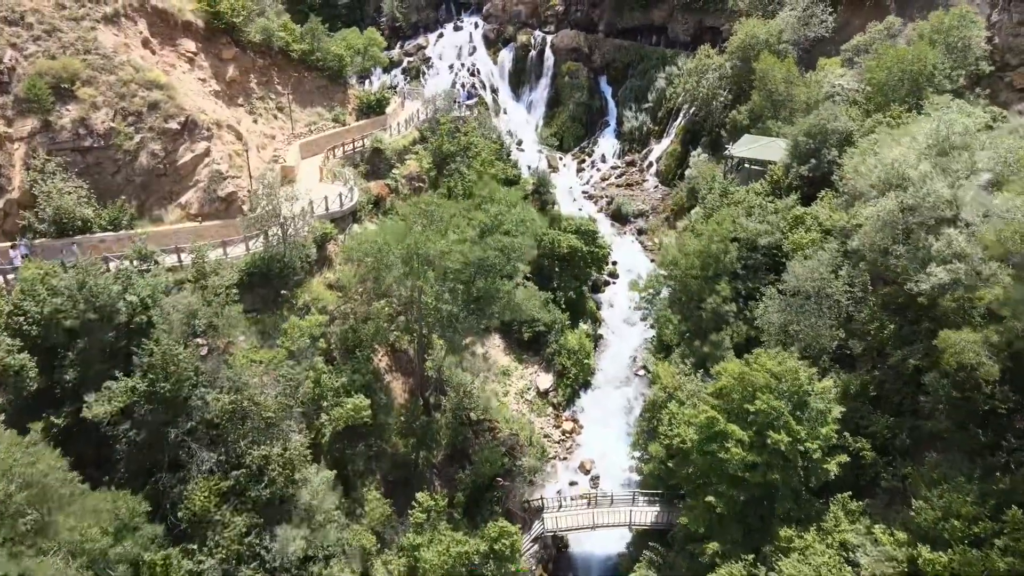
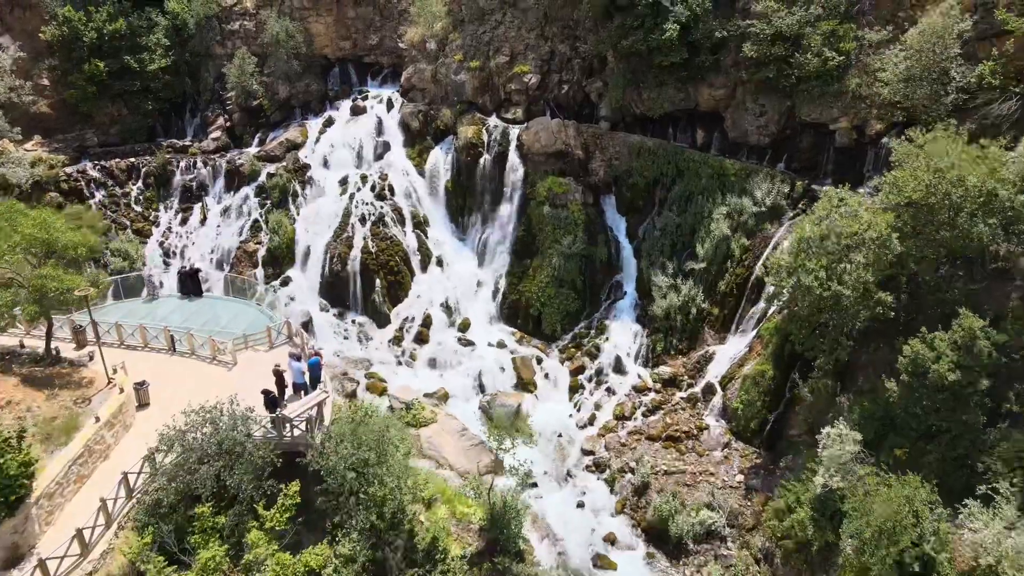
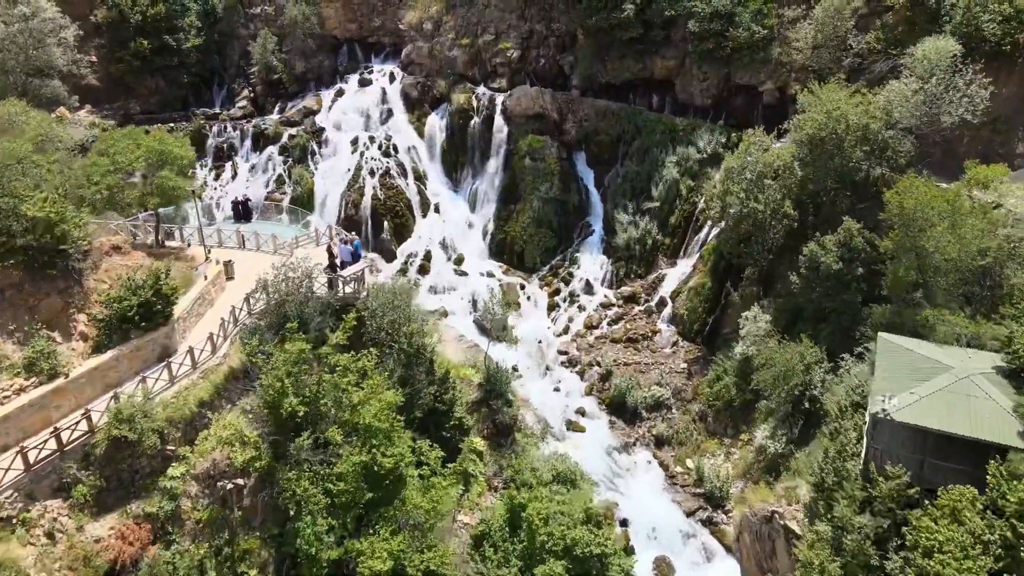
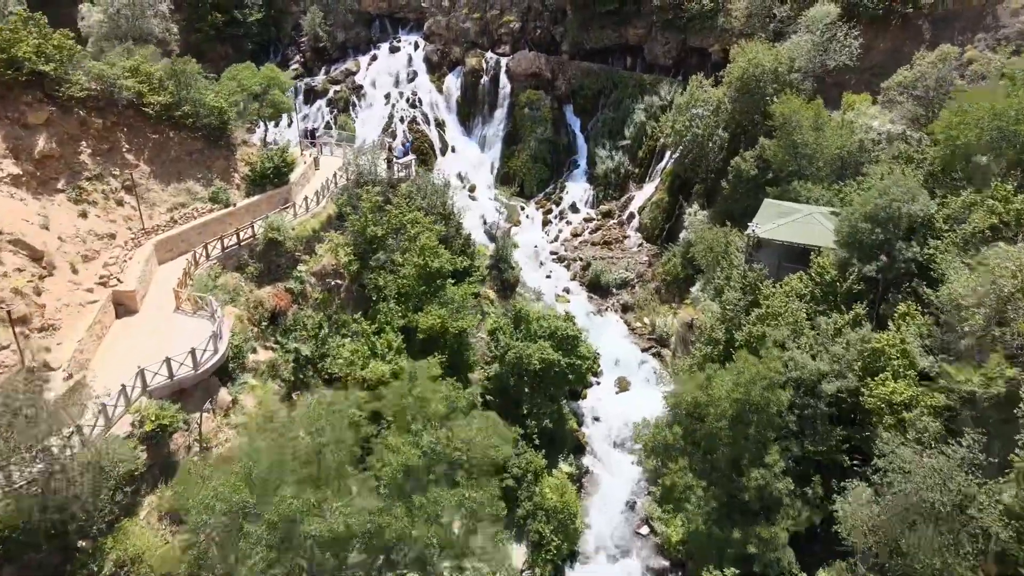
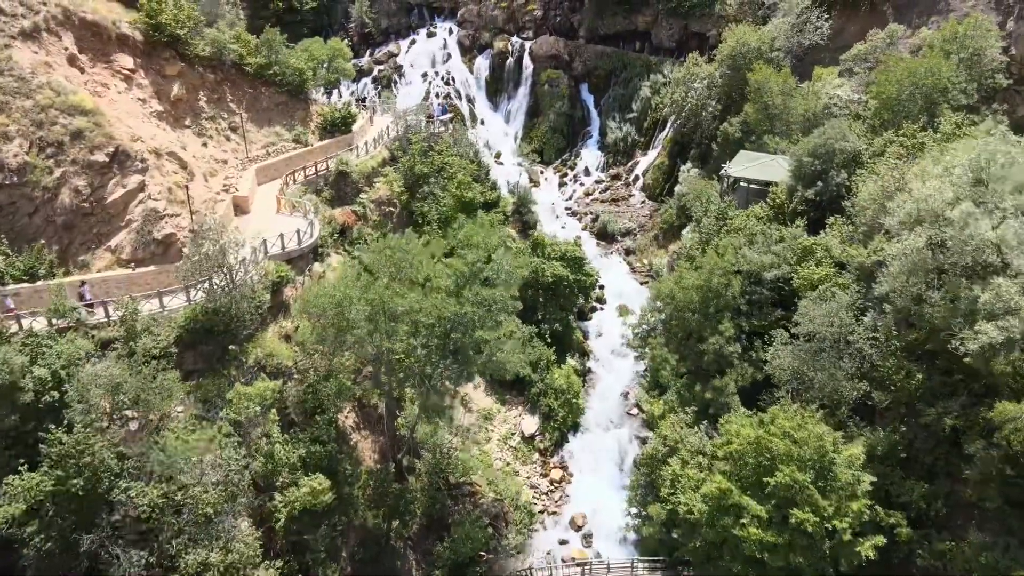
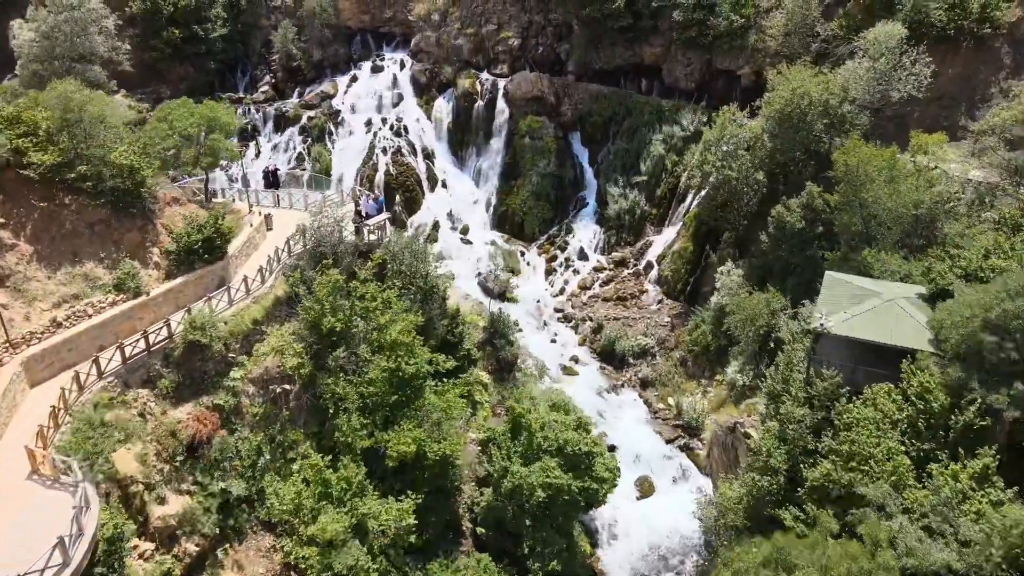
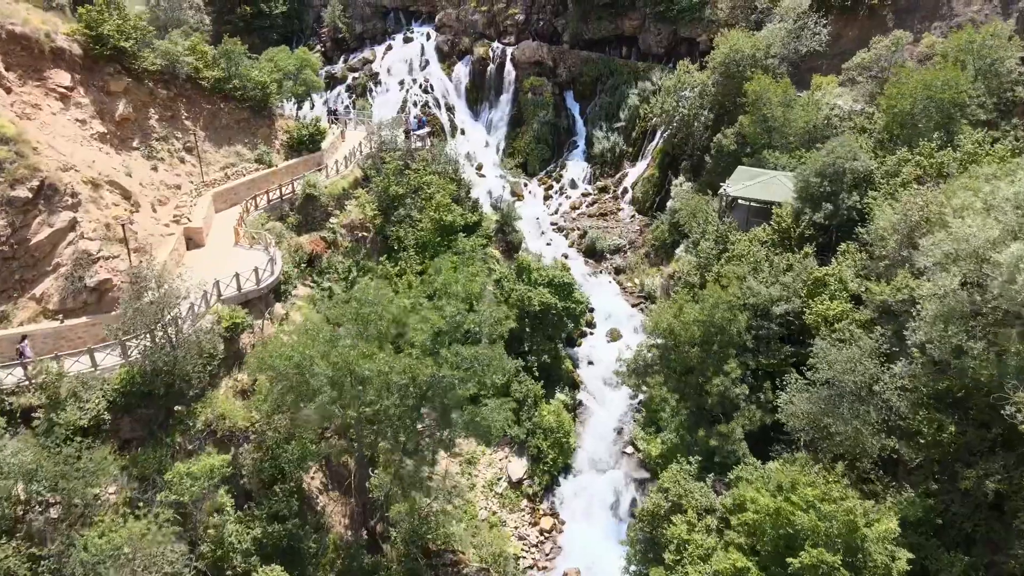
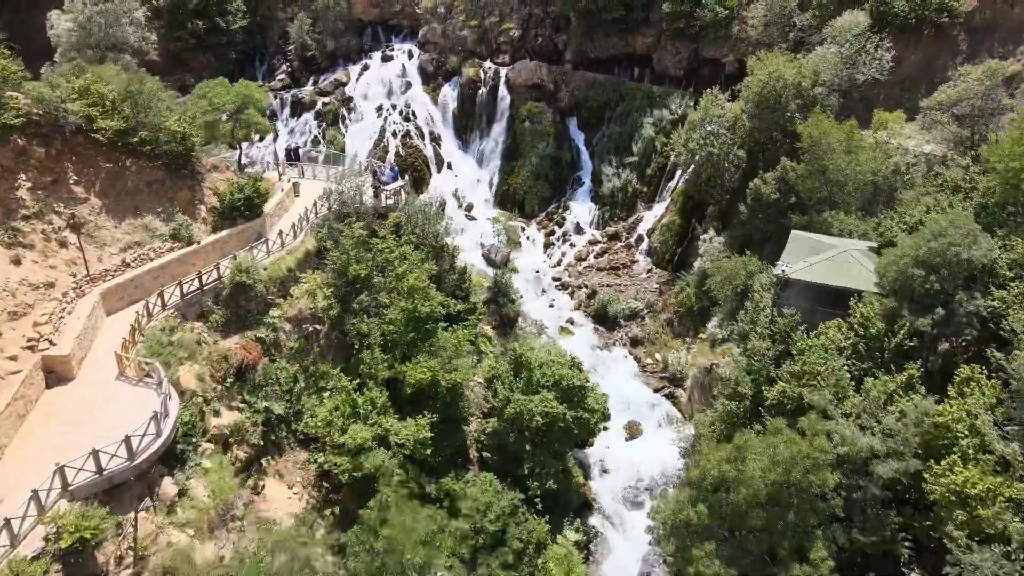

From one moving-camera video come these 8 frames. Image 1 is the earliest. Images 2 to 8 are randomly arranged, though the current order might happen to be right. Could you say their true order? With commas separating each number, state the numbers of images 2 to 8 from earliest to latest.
5, 7, 4, 8, 6, 3, 2
